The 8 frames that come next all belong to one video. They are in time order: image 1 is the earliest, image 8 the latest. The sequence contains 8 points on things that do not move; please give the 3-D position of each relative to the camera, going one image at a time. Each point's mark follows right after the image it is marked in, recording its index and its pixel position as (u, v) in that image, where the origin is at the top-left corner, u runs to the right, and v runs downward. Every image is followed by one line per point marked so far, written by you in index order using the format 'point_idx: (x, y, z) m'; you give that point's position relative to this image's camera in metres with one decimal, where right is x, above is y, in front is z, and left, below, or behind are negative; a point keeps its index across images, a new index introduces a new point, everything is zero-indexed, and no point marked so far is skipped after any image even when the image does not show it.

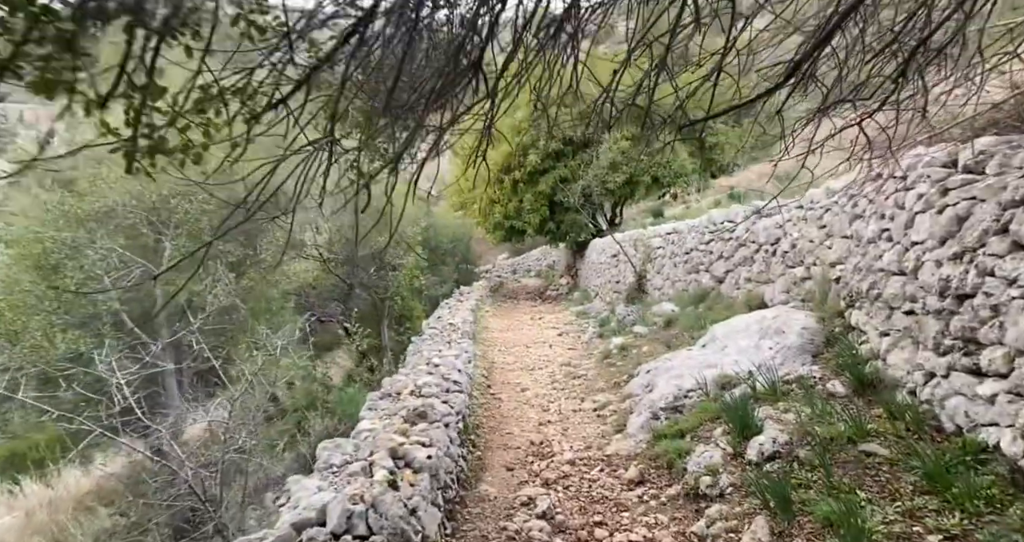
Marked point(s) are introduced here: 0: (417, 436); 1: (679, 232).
0: (-0.6, -1.0, +4.4) m
1: (+2.7, +0.6, +11.8) m
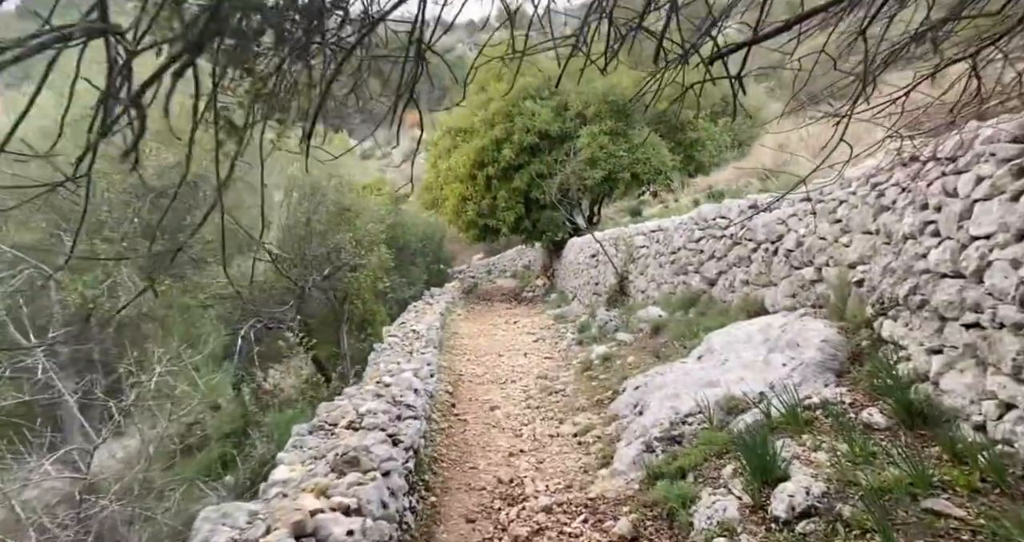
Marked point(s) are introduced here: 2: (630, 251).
0: (-0.8, -1.0, +3.3) m
1: (+2.3, +0.6, +10.8) m
2: (+2.0, +0.3, +12.6) m
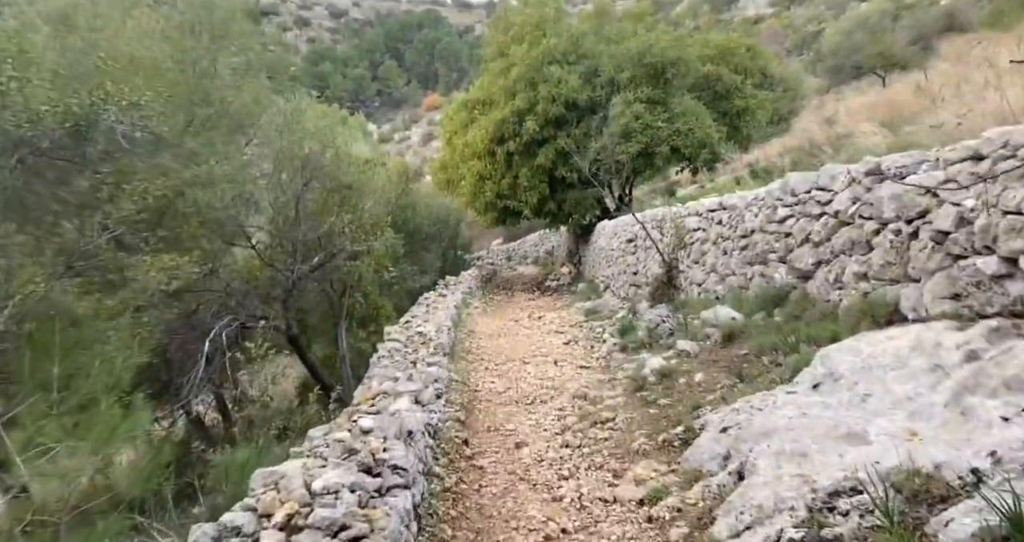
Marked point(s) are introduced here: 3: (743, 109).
0: (-0.6, -1.0, +1.4) m
1: (+2.6, +0.8, +8.8) m
2: (+2.4, +0.5, +10.5) m
3: (+5.7, +4.0, +18.3) m
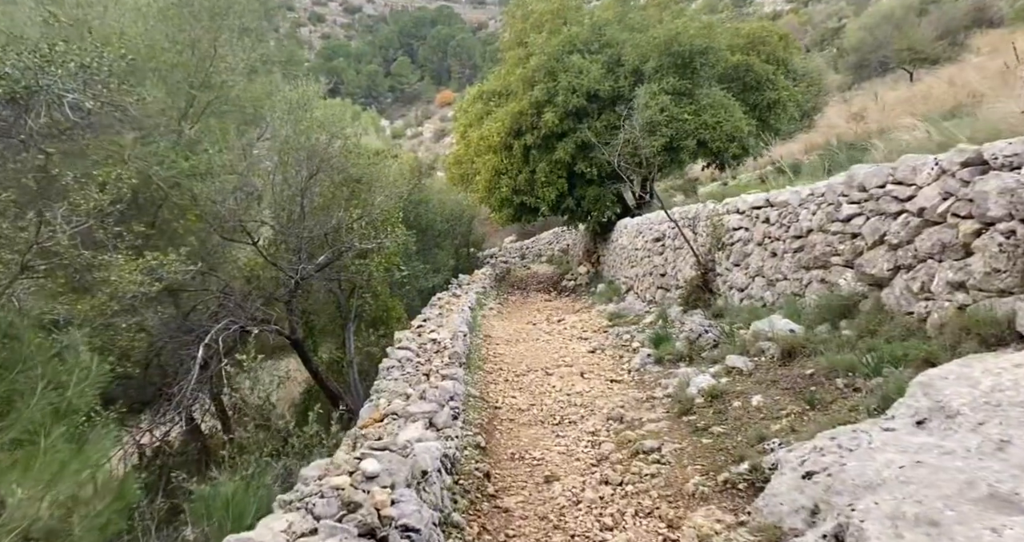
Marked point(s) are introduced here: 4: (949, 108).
0: (-0.5, -1.1, +0.5) m
1: (+2.8, +0.7, +7.9) m
2: (+2.7, +0.4, +9.6) m
3: (+6.1, +4.0, +17.4) m
4: (+9.6, +3.6, +16.3) m
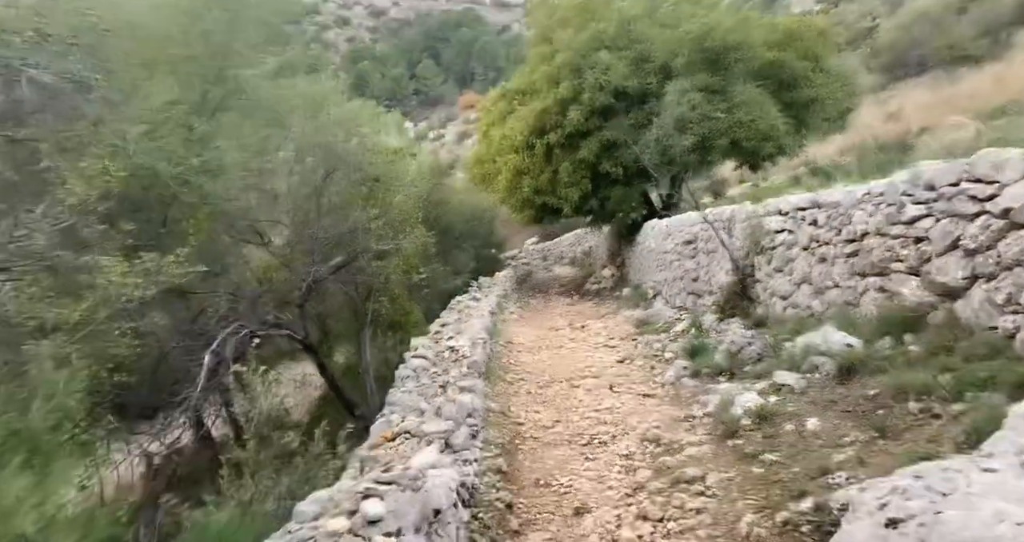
0: (-0.5, -1.1, 0.0) m
1: (+3.1, +0.6, +7.2) m
2: (+3.0, +0.4, +9.0) m
3: (+6.7, +3.8, +16.6) m
4: (+10.1, +3.4, +15.5) m
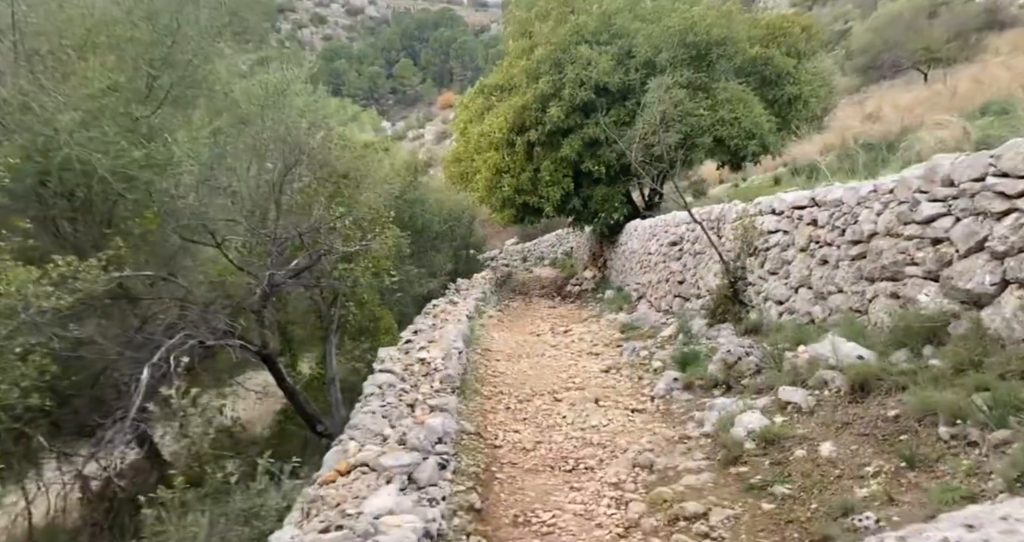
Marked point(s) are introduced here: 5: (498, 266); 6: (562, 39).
0: (-0.5, -1.1, -0.6) m
1: (+2.9, +0.6, +6.7) m
2: (+2.7, +0.3, +8.4) m
3: (+6.2, +3.8, +16.2) m
4: (+9.6, +3.4, +15.2) m
5: (-0.4, +0.1, +19.6) m
6: (+1.0, +4.9, +15.6) m
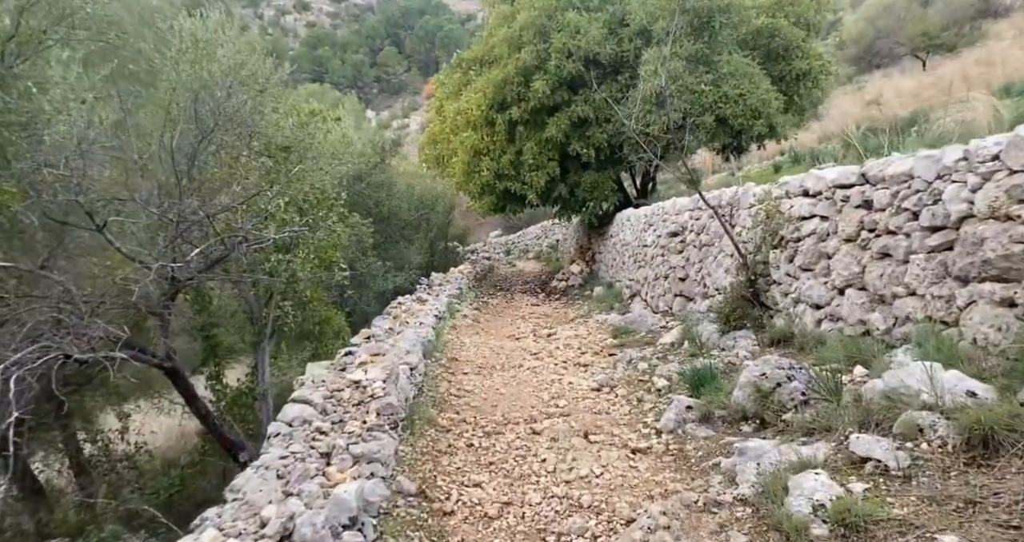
0: (-0.6, -1.2, -2.3) m
1: (+2.6, +0.6, +5.1) m
2: (+2.4, +0.4, +6.8) m
3: (+5.8, +3.9, +14.6) m
4: (+9.3, +3.5, +13.7) m
5: (-0.8, +0.3, +17.9) m
6: (+0.7, +5.0, +13.9) m
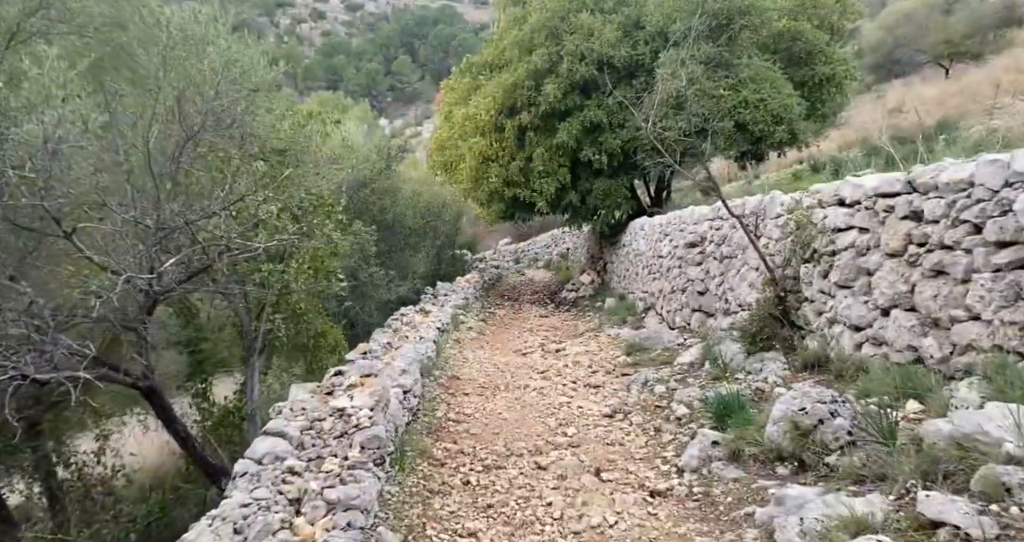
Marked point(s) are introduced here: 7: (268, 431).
0: (-0.7, -1.2, -2.9) m
1: (+2.7, +0.5, +4.5) m
2: (+2.5, +0.2, +6.2) m
3: (+6.0, +3.7, +14.0) m
4: (+9.4, +3.2, +13.0) m
5: (-0.6, +0.1, +17.4) m
6: (+0.9, +4.8, +13.4) m
7: (-1.5, -1.0, +4.4) m
